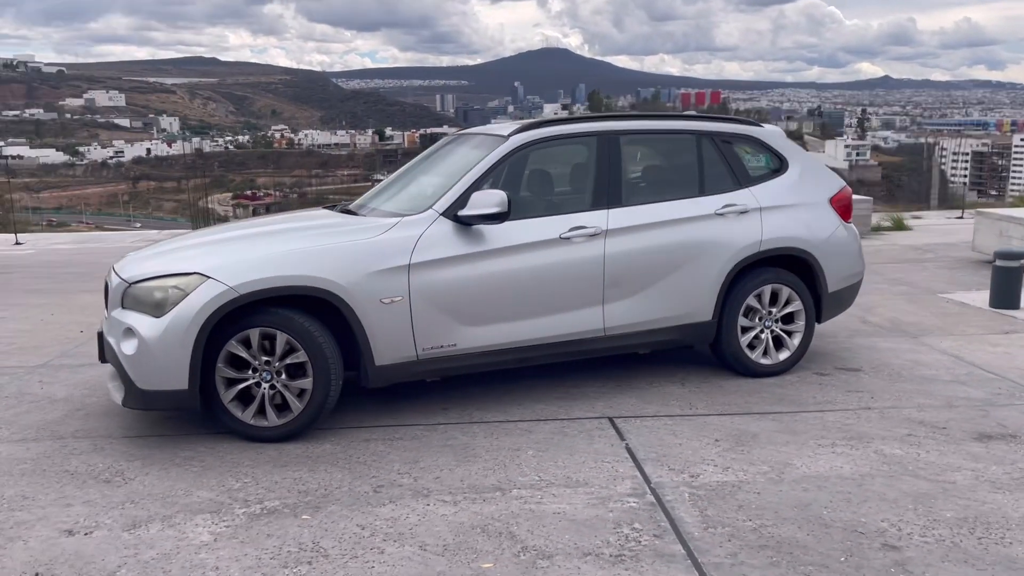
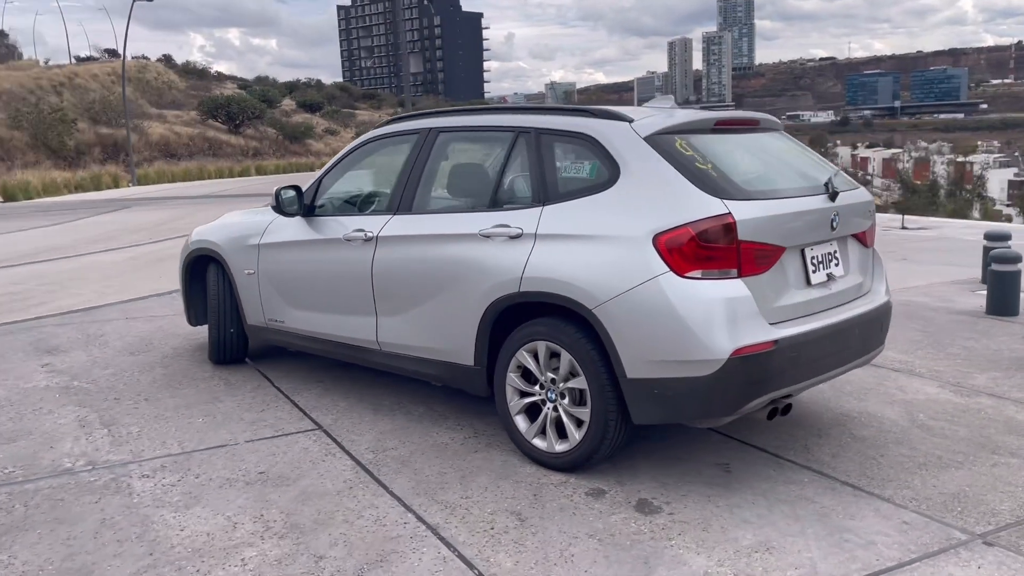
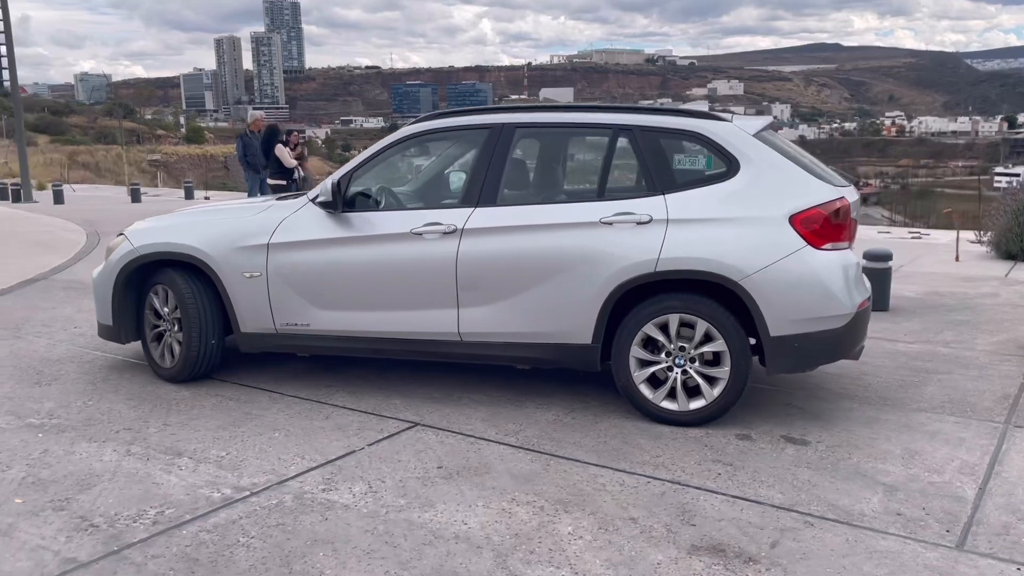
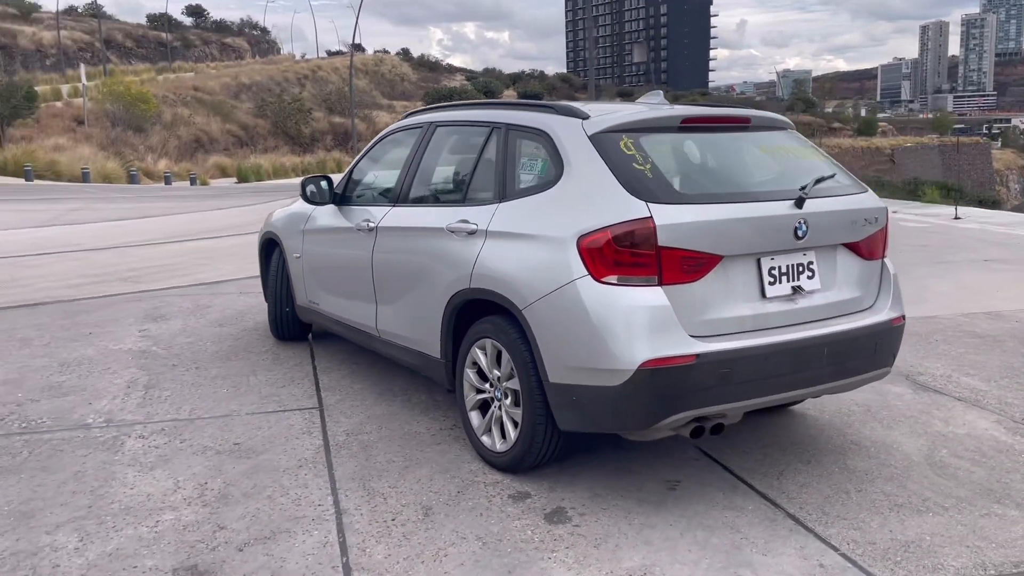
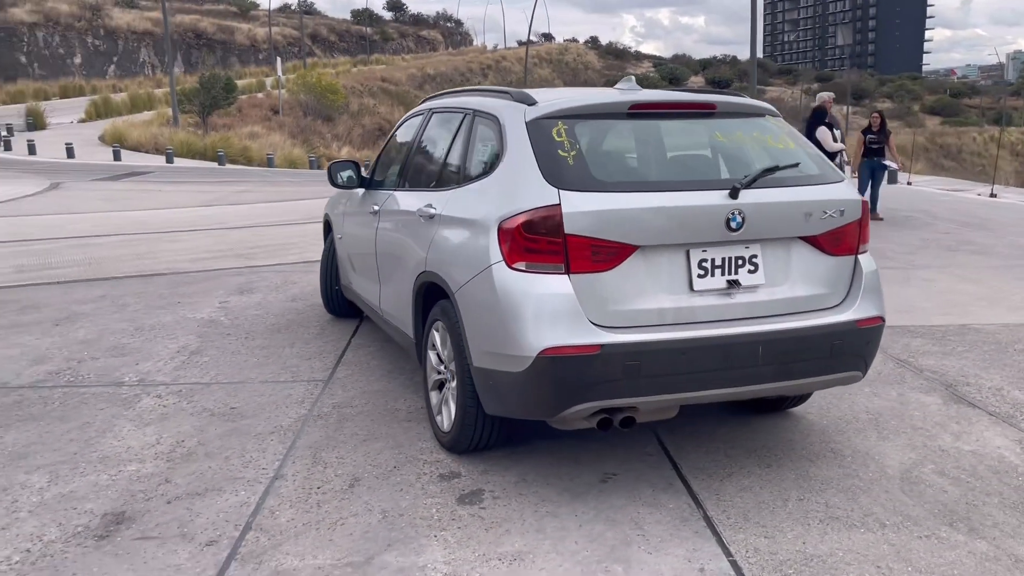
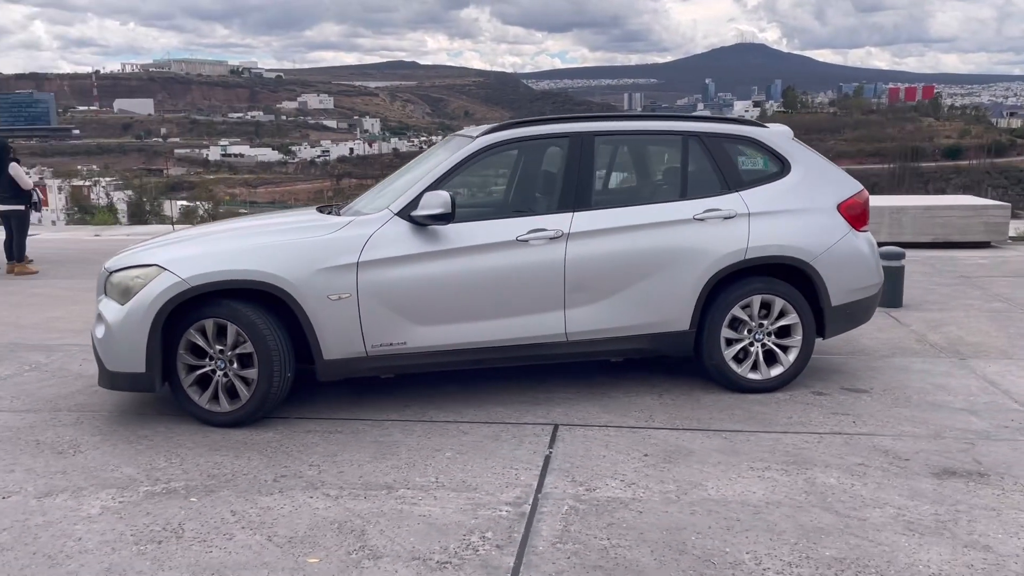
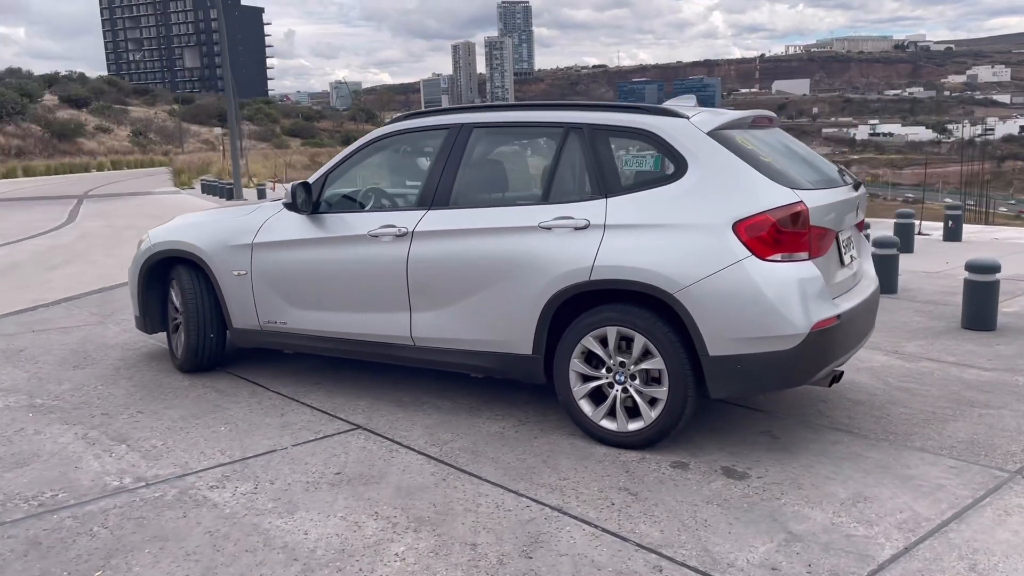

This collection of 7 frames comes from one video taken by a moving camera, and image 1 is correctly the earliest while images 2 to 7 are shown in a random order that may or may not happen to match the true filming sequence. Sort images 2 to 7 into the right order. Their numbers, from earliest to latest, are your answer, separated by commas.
6, 3, 7, 2, 4, 5
